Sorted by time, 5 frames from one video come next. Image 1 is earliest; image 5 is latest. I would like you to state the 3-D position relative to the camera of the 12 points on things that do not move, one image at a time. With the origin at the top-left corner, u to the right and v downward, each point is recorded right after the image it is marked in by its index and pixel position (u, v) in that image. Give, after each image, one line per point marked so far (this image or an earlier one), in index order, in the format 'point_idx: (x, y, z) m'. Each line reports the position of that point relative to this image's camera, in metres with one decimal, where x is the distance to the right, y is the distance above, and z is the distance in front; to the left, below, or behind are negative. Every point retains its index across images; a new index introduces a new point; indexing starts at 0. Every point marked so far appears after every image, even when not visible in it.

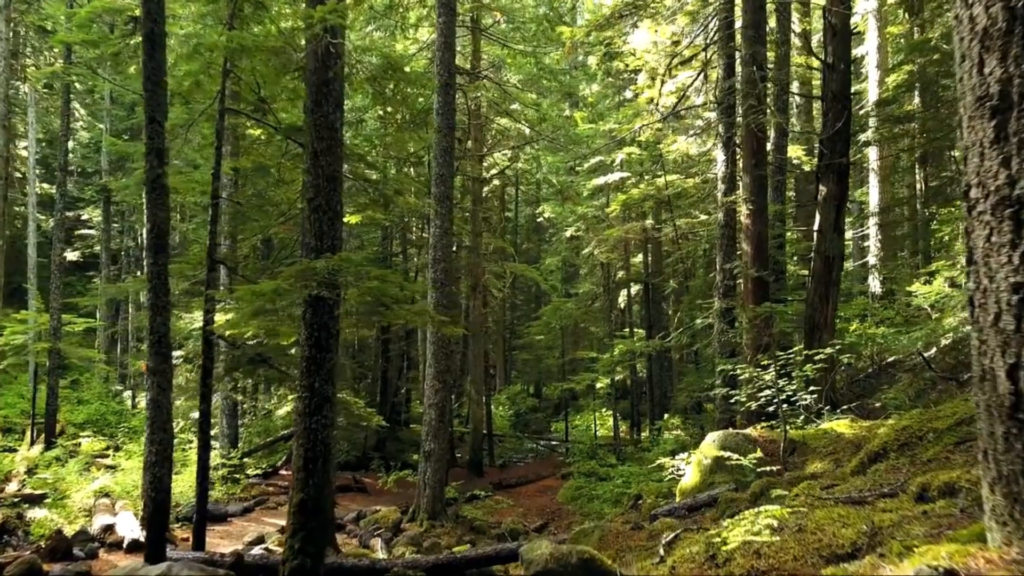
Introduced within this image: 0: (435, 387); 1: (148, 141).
0: (-1.3, -1.6, +12.8) m
1: (-3.4, +1.4, +7.3) m
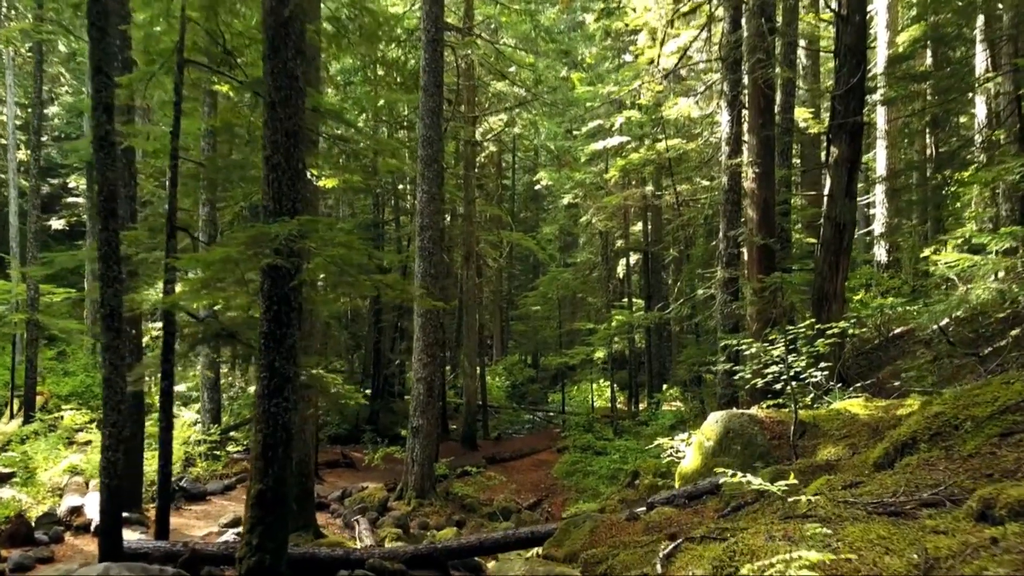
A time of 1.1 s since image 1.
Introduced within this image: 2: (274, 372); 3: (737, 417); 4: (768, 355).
0: (-1.4, -1.2, +12.2) m
1: (-3.6, +1.7, +6.6) m
2: (-1.7, -0.6, +5.4) m
3: (+2.0, -1.2, +7.0) m
4: (+2.5, -0.7, +7.6) m
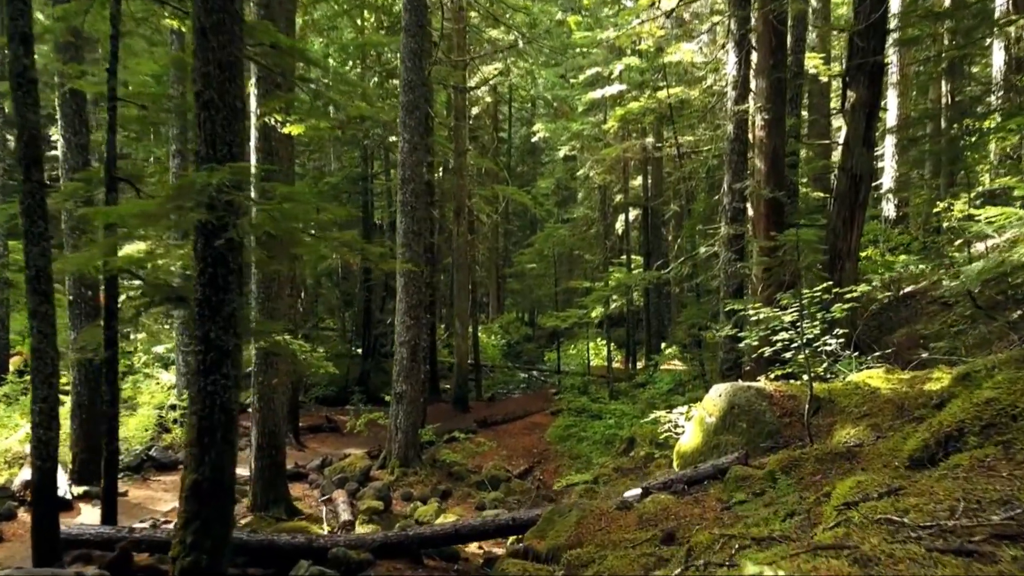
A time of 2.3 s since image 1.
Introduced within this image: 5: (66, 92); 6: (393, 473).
0: (-1.6, -0.5, +11.5) m
1: (-3.7, +2.0, +5.7) m
2: (-1.8, -0.3, +4.7) m
3: (+1.9, -0.8, +6.3) m
4: (+2.4, -0.3, +6.9) m
5: (-5.1, +2.3, +8.9) m
6: (-1.7, -2.7, +11.3) m
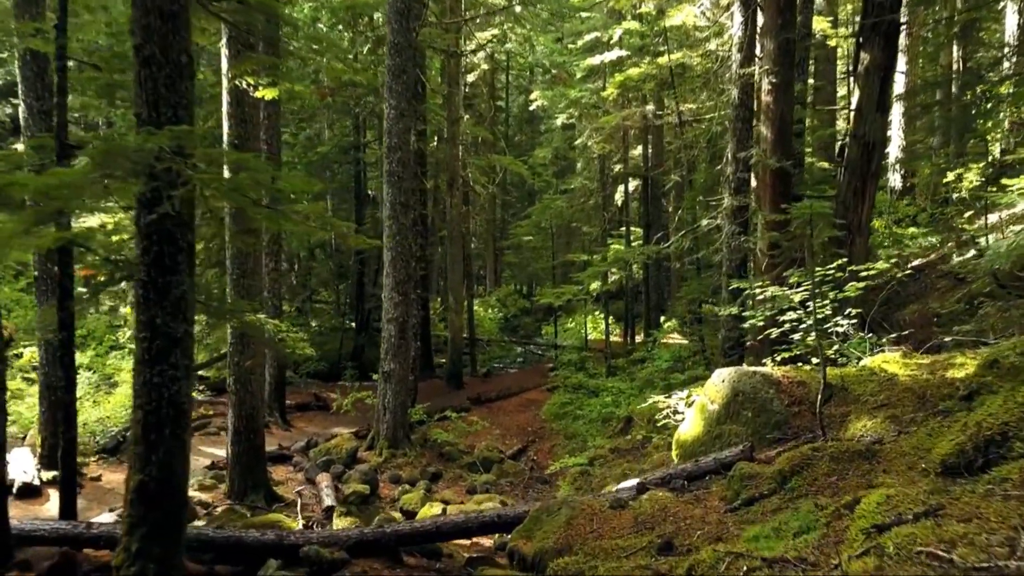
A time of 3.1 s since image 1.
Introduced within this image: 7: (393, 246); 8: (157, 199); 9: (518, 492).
0: (-1.7, -0.2, +11.0) m
1: (-3.8, +2.1, +5.1) m
2: (-1.9, -0.2, +4.2) m
3: (+1.8, -0.7, +5.8) m
4: (+2.3, -0.1, +6.4) m
5: (-5.2, +2.5, +8.3) m
6: (-1.9, -2.4, +10.9) m
7: (-1.7, +0.6, +10.9) m
8: (-1.9, +0.5, +4.1) m
9: (+0.1, -2.7, +10.2) m
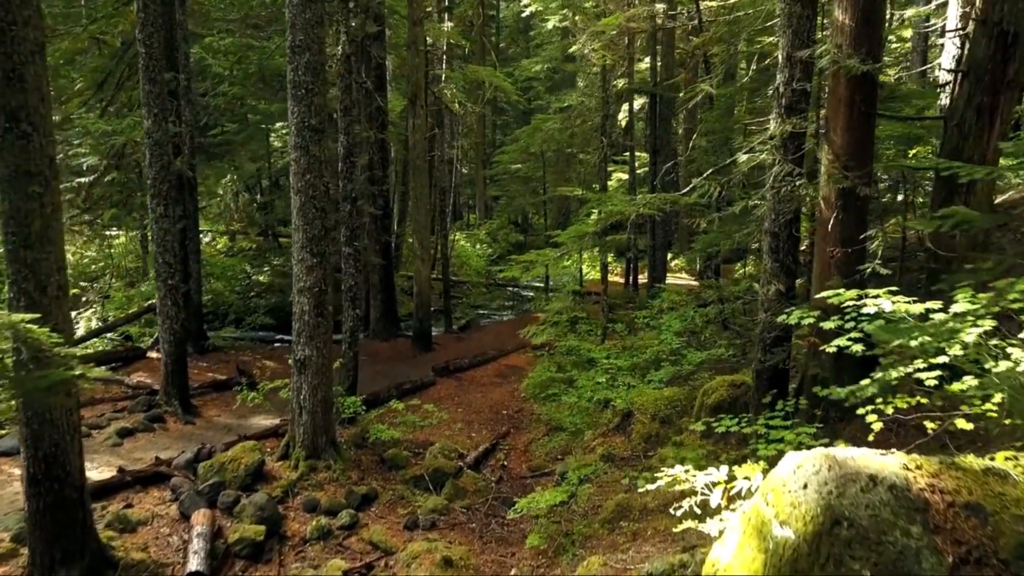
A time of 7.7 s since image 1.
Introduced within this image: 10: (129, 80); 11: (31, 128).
0: (-2.1, +0.3, +8.0) m
1: (-4.3, +2.0, +2.0) m
2: (-2.4, -0.5, +1.3) m
3: (+1.3, -0.7, +2.9) m
4: (+1.8, -0.1, +3.5) m
5: (-5.7, +2.7, +5.1) m
6: (-2.3, -1.9, +8.2) m
7: (-2.1, +1.0, +7.8) m
8: (-2.3, +0.2, +1.2) m
9: (-0.4, -2.3, +7.5) m
10: (-6.1, +3.3, +12.2) m
11: (-3.2, +1.1, +5.2) m
